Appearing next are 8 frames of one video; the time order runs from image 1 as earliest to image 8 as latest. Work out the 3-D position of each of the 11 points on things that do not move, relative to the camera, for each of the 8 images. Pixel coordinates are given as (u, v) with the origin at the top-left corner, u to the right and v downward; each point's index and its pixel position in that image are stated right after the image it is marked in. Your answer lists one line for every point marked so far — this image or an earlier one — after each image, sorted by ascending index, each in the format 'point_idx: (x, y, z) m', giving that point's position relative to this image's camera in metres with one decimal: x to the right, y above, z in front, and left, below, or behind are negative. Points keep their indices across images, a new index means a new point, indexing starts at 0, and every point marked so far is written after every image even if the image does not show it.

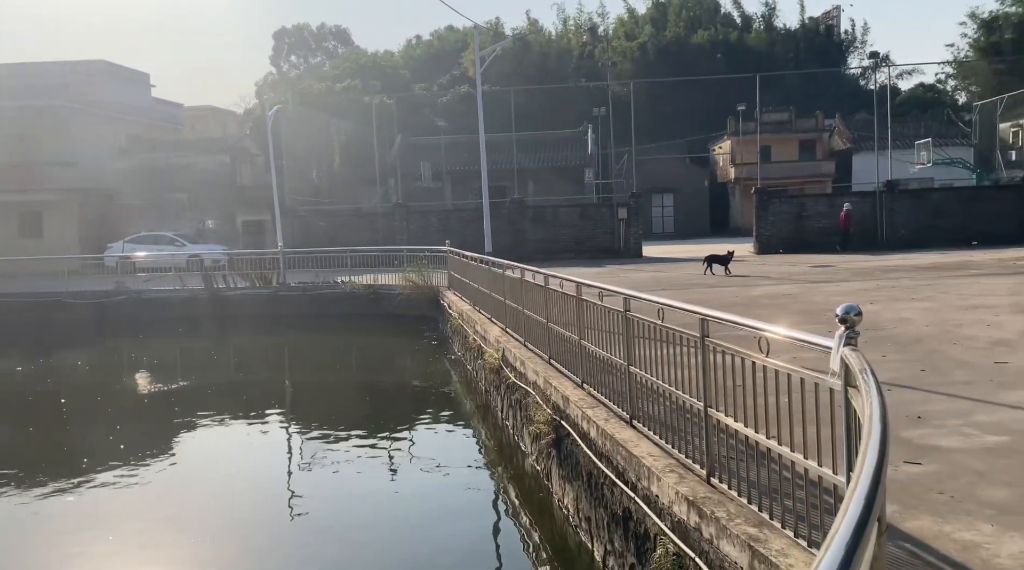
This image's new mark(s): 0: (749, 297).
0: (+3.9, -0.2, +17.2) m
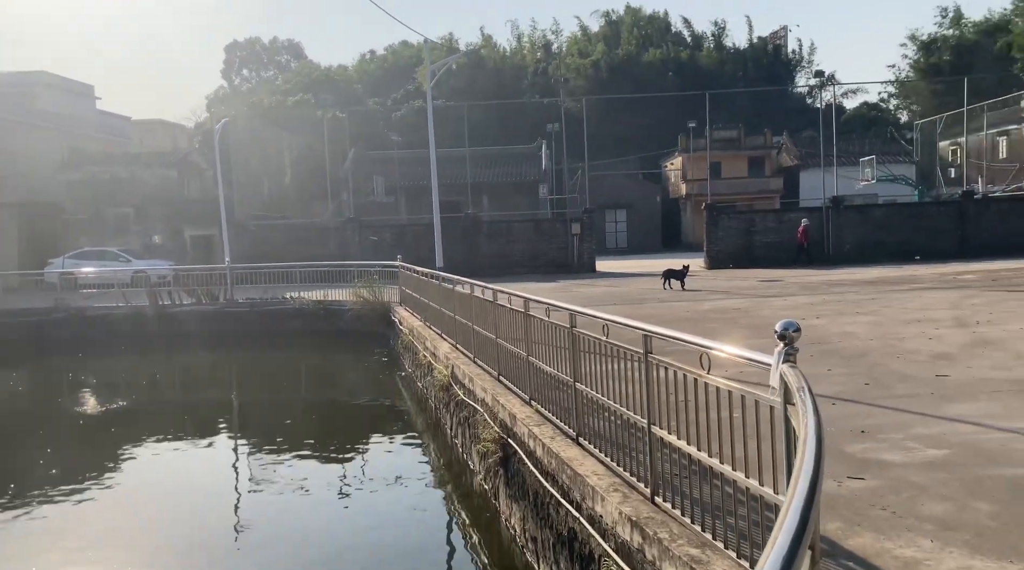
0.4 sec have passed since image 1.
0: (+3.1, -0.4, +17.4) m
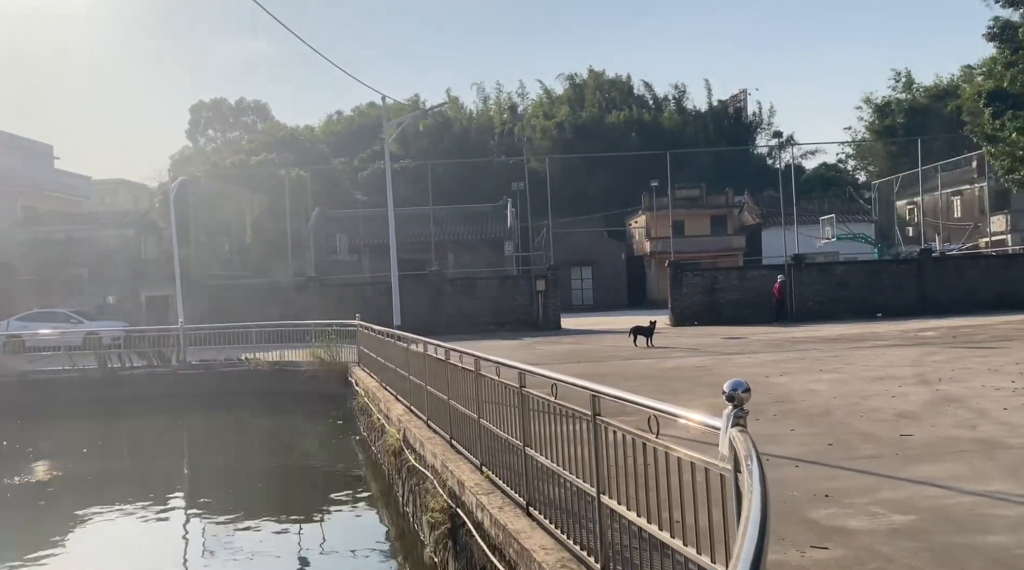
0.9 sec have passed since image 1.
0: (+2.4, -1.4, +17.1) m
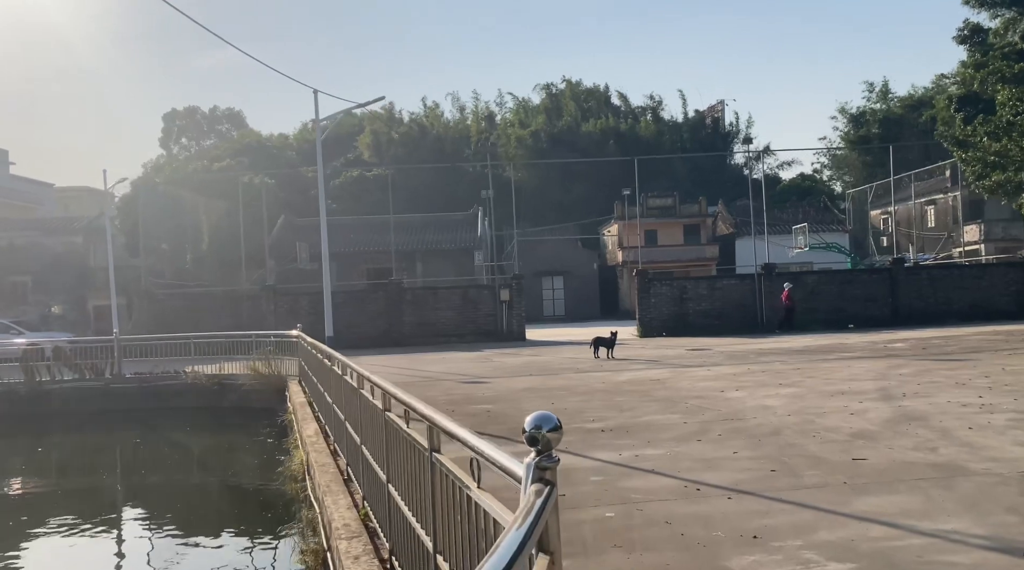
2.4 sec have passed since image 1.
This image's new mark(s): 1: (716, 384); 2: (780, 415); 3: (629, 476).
0: (+1.6, -1.5, +16.1) m
1: (+3.0, -1.4, +15.1) m
2: (+2.9, -1.4, +11.3) m
3: (+0.9, -1.5, +7.8) m
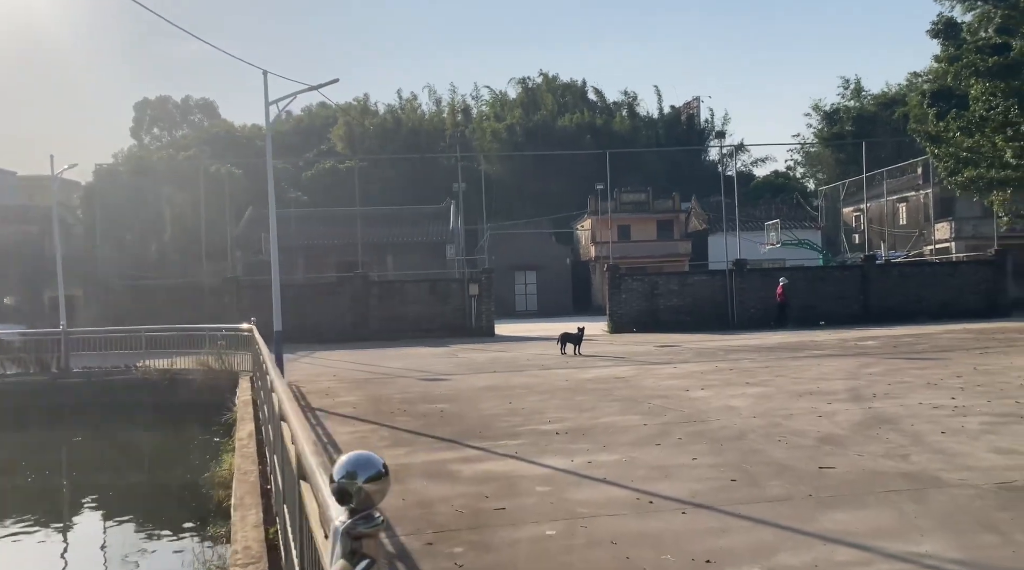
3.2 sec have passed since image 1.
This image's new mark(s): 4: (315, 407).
0: (+1.0, -1.4, +15.6) m
1: (+2.4, -1.4, +14.5) m
2: (+2.4, -1.4, +10.7) m
3: (+0.5, -1.4, +7.2) m
4: (-2.6, -1.6, +13.6) m
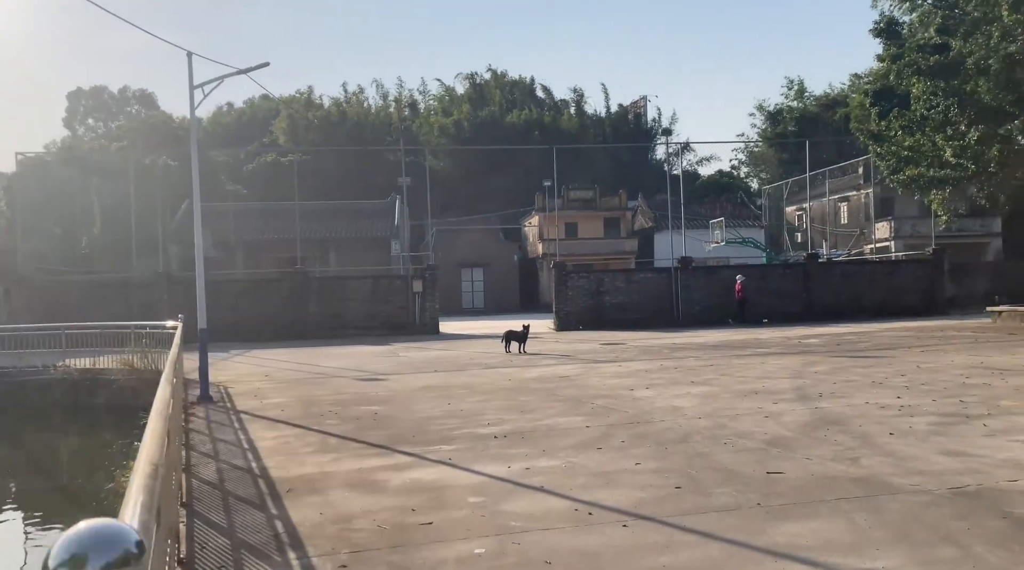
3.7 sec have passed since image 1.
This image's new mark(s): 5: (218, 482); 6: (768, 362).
0: (+0.1, -1.4, +15.1) m
1: (+1.5, -1.3, +14.2) m
2: (+1.8, -1.3, +10.3) m
3: (0.0, -1.4, +6.8) m
4: (-3.3, -1.5, +13.0) m
5: (-2.3, -1.6, +8.2) m
6: (+4.0, -1.2, +16.2) m
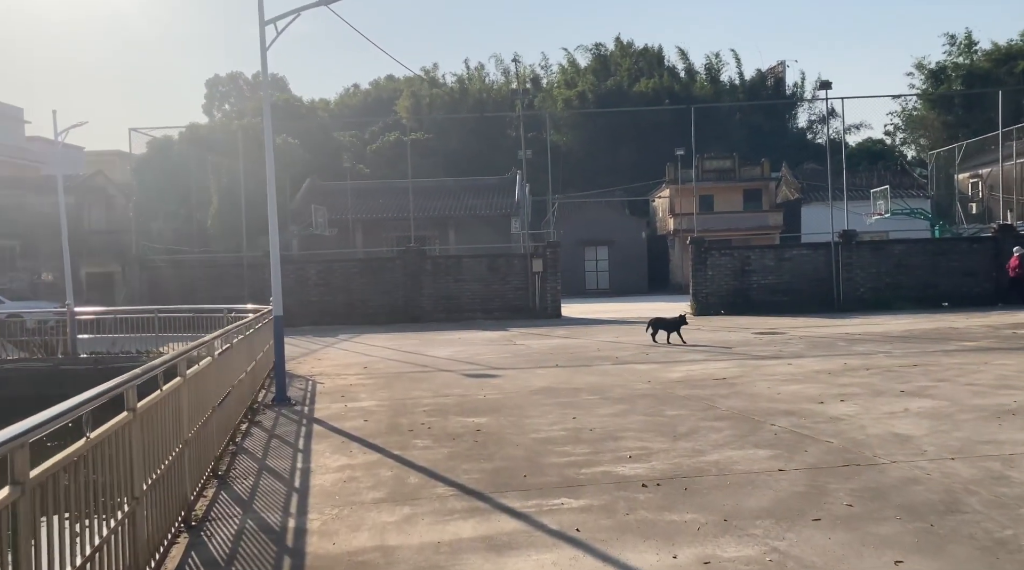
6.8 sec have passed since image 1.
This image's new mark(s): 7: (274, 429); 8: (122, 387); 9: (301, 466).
0: (+1.7, -1.1, +11.9) m
1: (+3.1, -1.1, +10.8) m
2: (+2.8, -1.1, +7.0) m
3: (+0.6, -1.3, +3.7) m
4: (-1.9, -1.3, +10.2) m
5: (-1.5, -1.4, +5.4) m
6: (+5.7, -0.9, +12.5) m
7: (-2.1, -1.3, +9.2) m
8: (-1.6, -0.4, +4.1) m
9: (-1.5, -1.3, +7.3) m
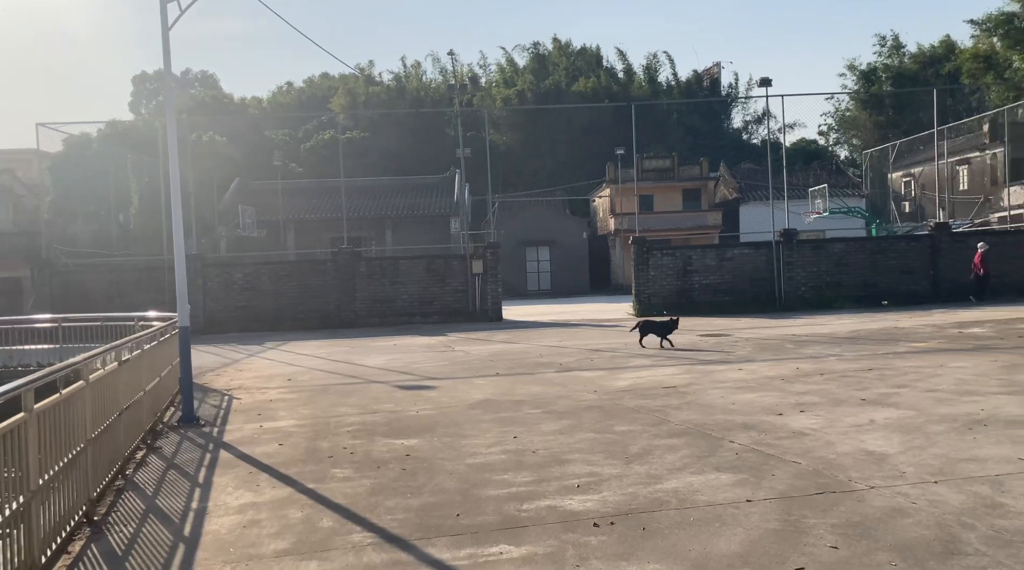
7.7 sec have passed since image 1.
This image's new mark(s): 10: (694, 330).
0: (+1.0, -1.2, +11.1) m
1: (+2.4, -1.1, +10.1) m
2: (+2.4, -1.2, +6.2) m
3: (+0.4, -1.3, +2.8) m
4: (-2.5, -1.4, +9.2) m
5: (-1.8, -1.5, +4.4) m
6: (+5.0, -0.9, +11.9) m
7: (-2.6, -1.3, +8.1) m
8: (-1.8, -0.5, +3.2) m
9: (-1.9, -1.4, +6.3) m
10: (+3.4, -0.8, +19.6) m
